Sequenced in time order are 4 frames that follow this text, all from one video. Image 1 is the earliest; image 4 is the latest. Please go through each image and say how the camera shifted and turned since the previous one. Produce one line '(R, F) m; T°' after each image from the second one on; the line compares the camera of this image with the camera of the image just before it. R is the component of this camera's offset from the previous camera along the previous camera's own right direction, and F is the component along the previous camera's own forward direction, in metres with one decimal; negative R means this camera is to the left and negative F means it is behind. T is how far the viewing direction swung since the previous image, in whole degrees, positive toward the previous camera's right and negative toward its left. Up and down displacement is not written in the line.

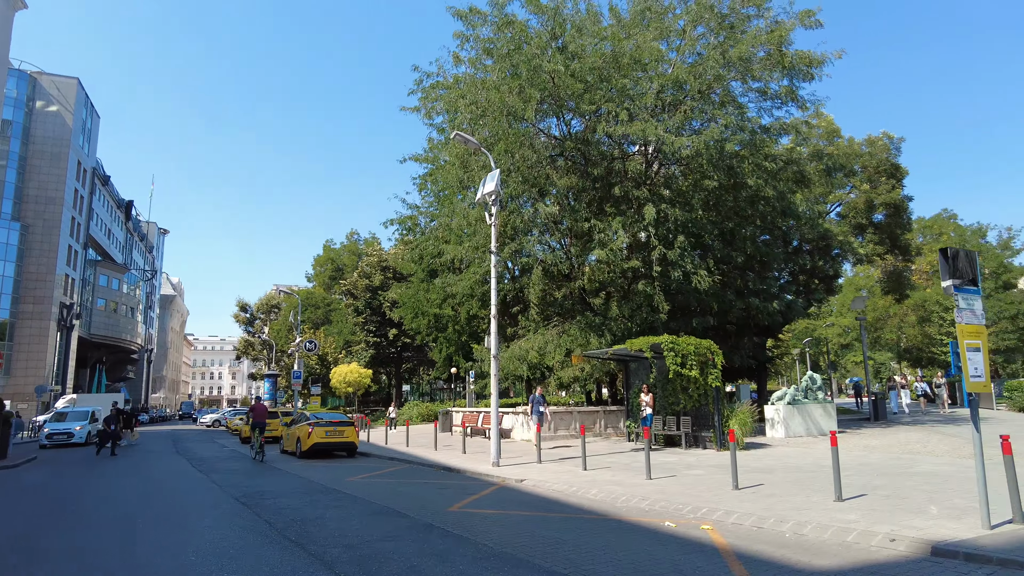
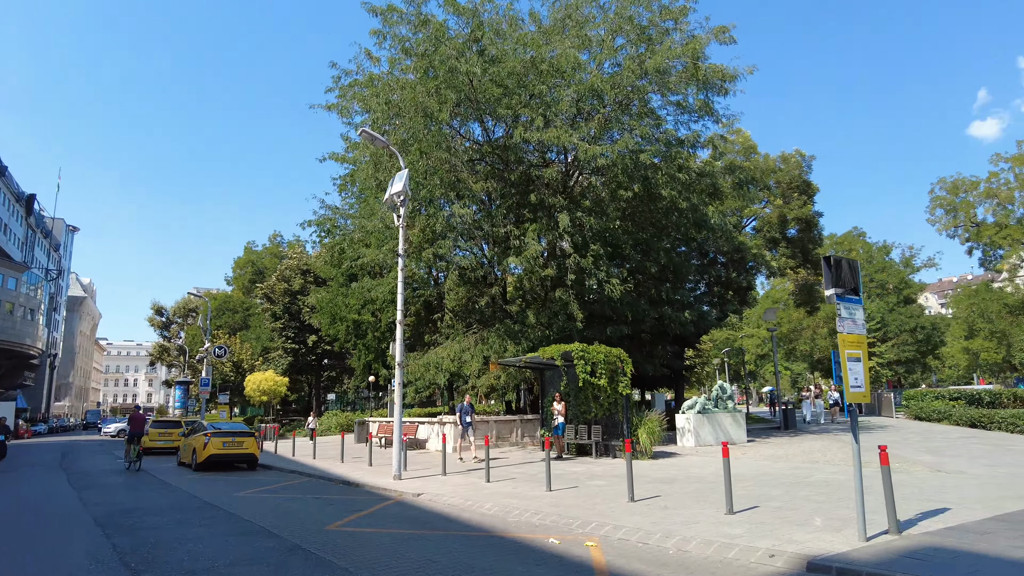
(+0.6, +0.4) m; +6°
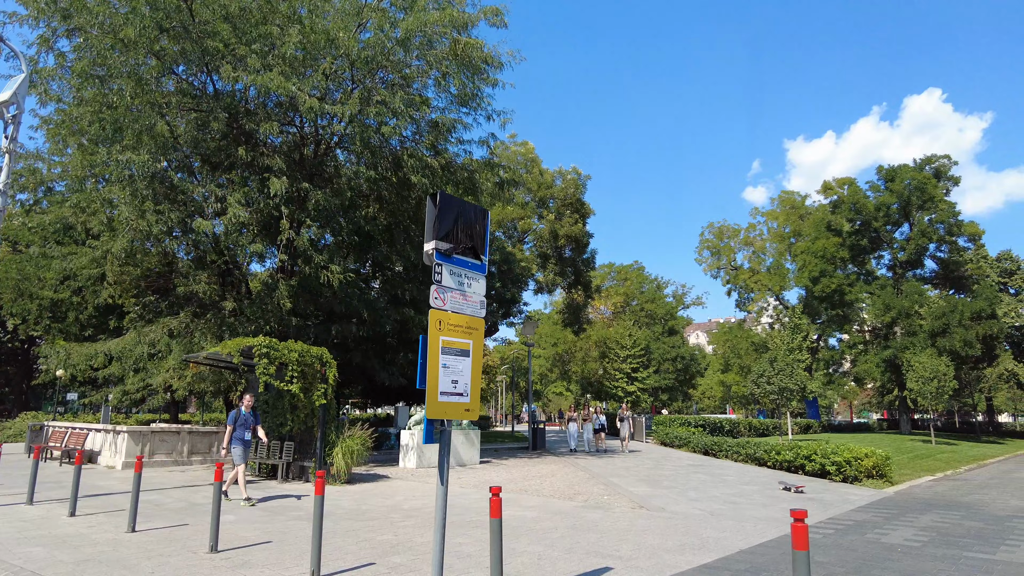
(+2.5, +2.3) m; +16°
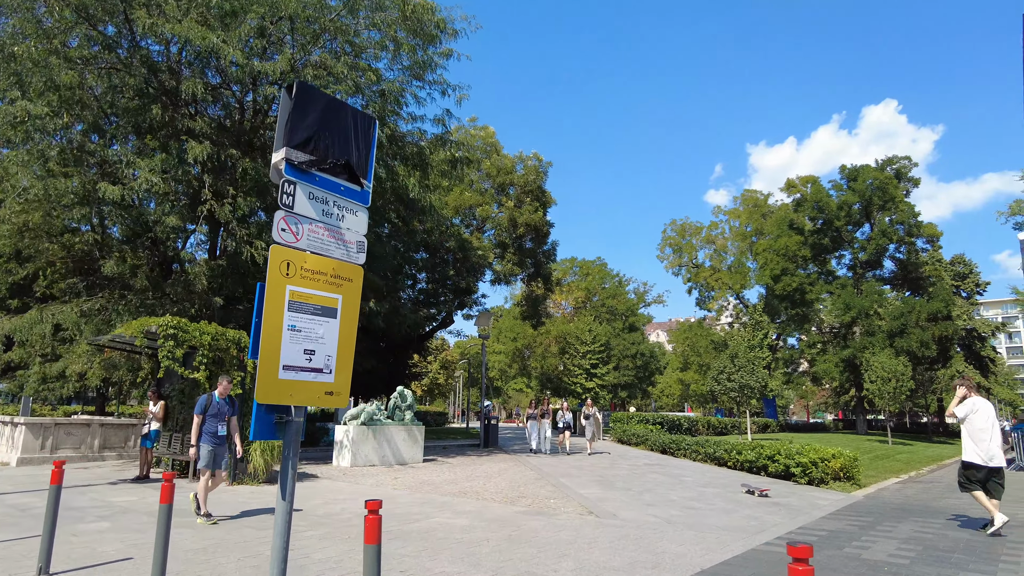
(+0.4, +1.2) m; +3°
